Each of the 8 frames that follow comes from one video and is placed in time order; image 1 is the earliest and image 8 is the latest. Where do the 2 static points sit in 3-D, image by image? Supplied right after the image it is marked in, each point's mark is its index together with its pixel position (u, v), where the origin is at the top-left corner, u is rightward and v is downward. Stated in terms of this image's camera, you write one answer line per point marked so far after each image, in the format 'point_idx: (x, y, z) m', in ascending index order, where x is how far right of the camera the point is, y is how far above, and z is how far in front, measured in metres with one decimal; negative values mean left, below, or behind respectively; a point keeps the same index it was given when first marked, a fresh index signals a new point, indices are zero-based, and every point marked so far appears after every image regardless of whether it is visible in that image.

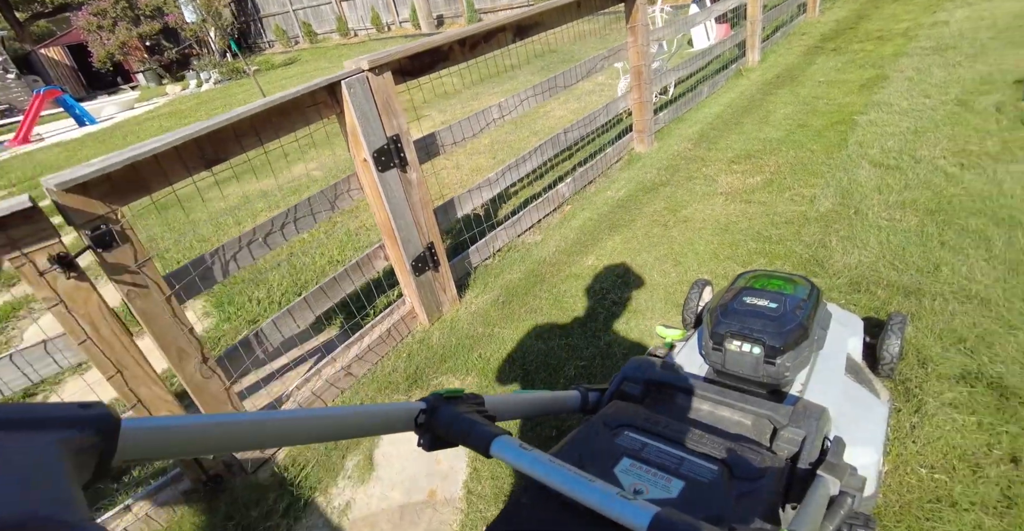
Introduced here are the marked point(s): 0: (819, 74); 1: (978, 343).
0: (+3.9, +2.4, +6.3) m
1: (+2.1, -0.4, +2.3) m
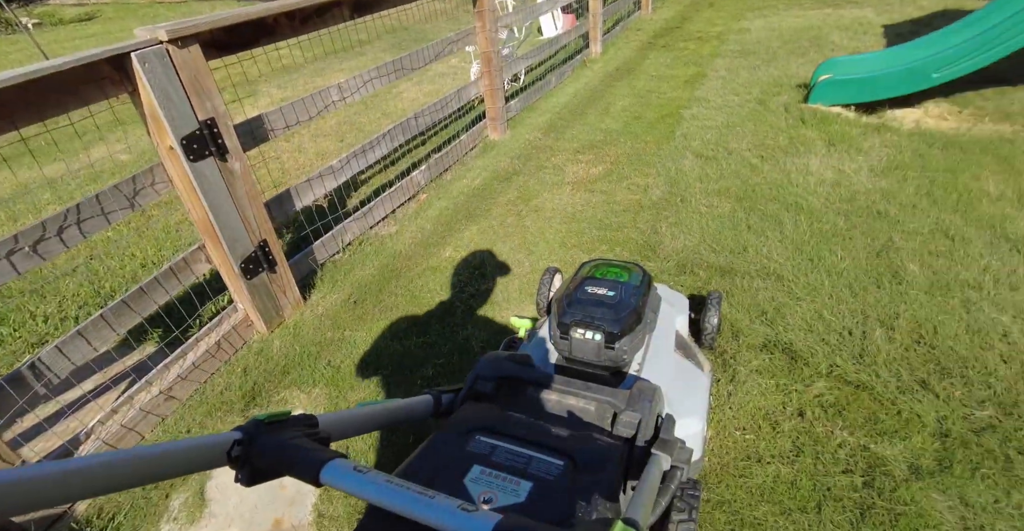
0: (+1.9, +2.6, +7.0) m
1: (+1.4, -0.3, +2.8) m
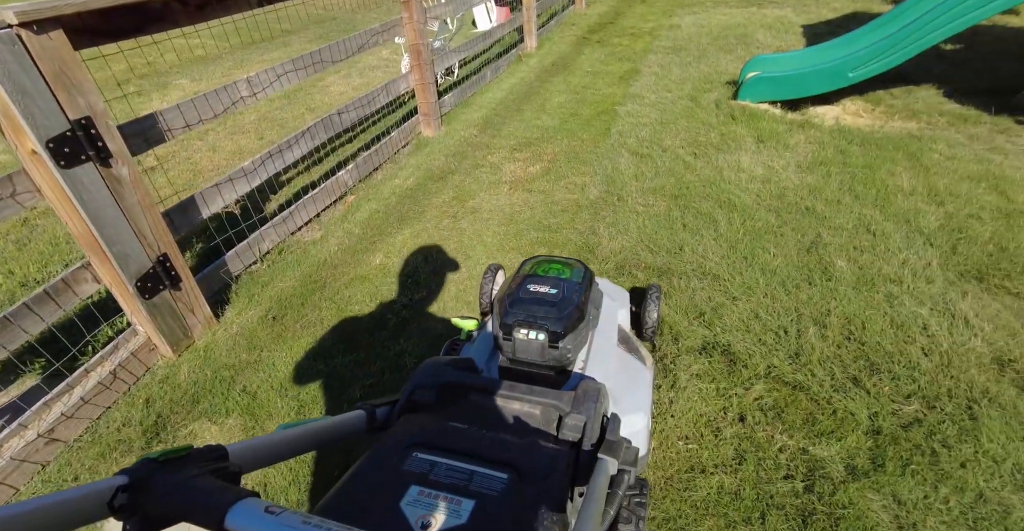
0: (+1.0, +2.7, +7.0) m
1: (+1.1, -0.3, +2.7) m
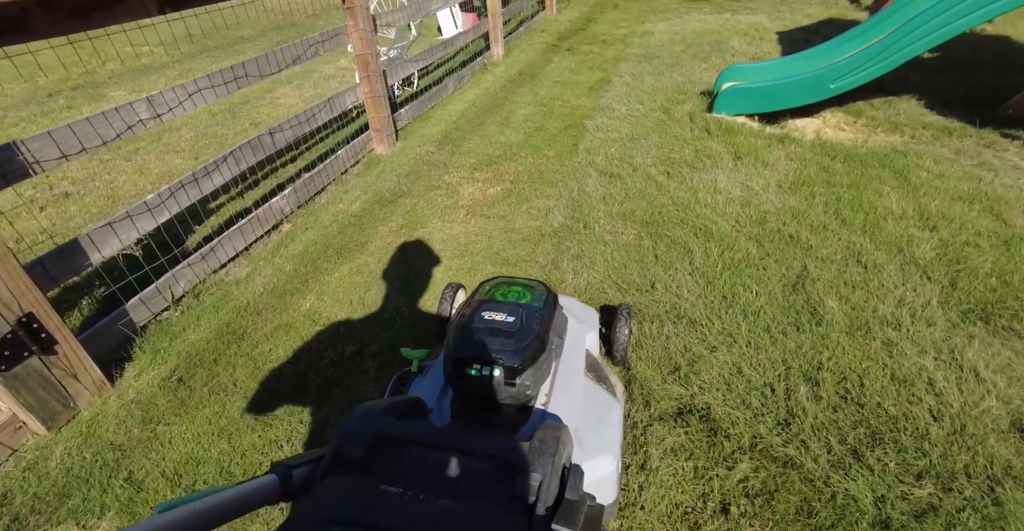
0: (+0.5, +2.4, +6.6) m
1: (+0.8, -0.5, +2.4) m
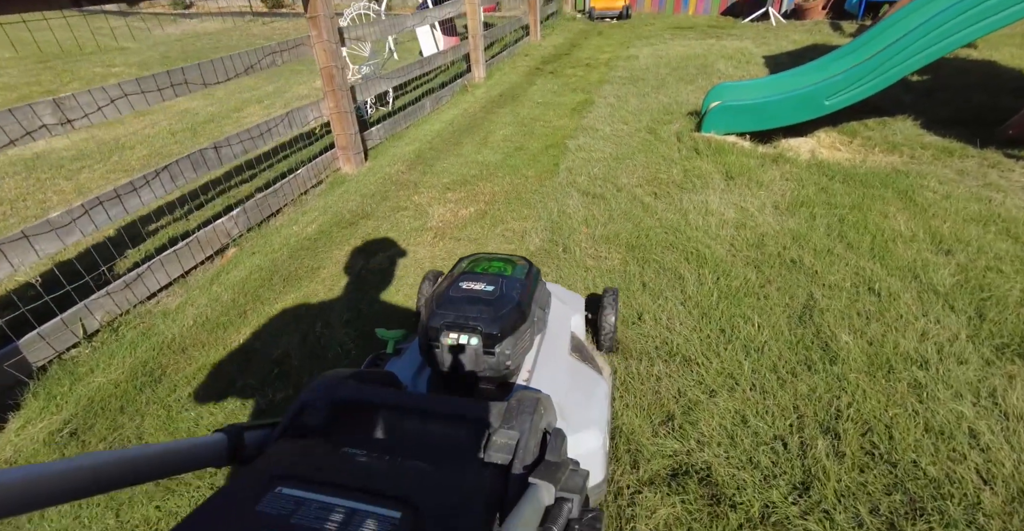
0: (+0.3, +2.1, +6.4) m
1: (+0.7, -0.6, +2.0) m
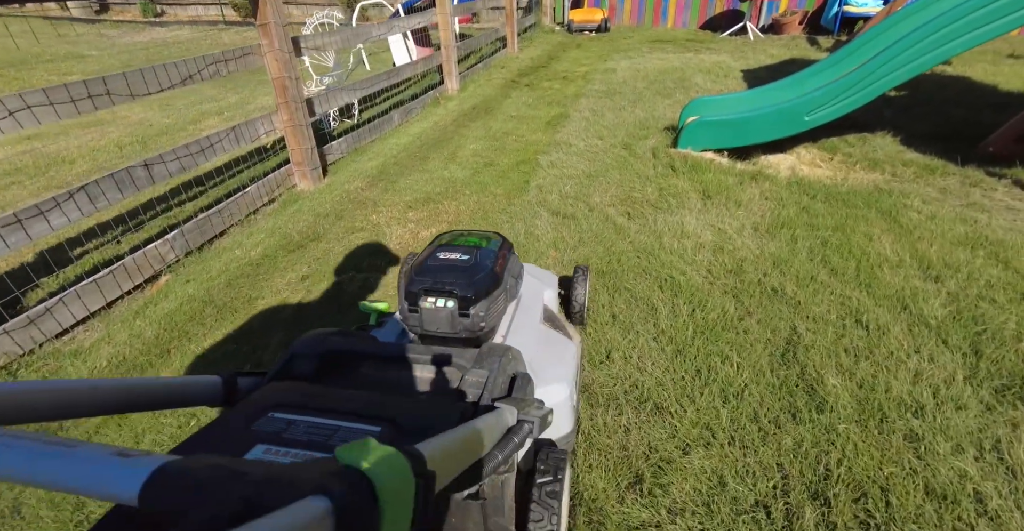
0: (0.0, +1.9, +6.2) m
1: (+0.5, -0.7, +1.7) m
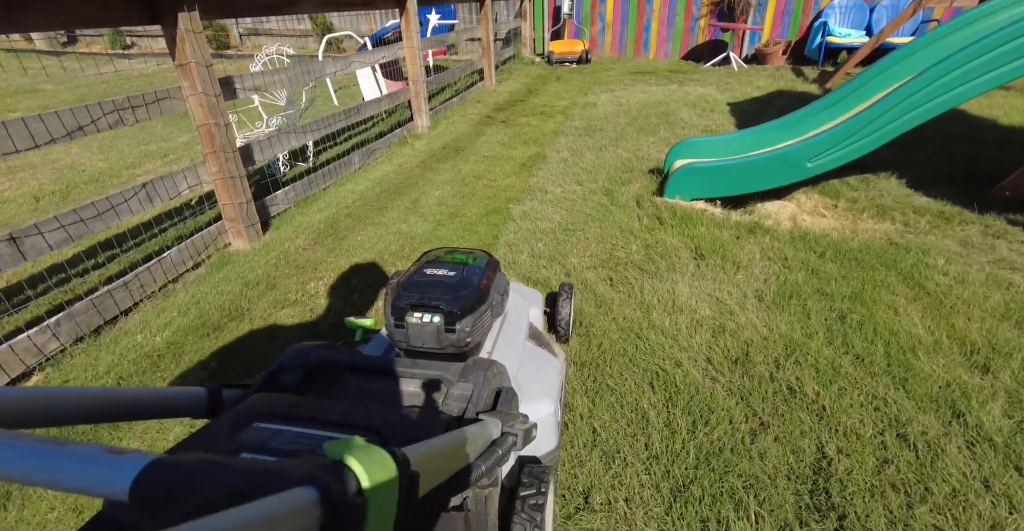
0: (-0.3, +1.3, +5.7) m
1: (+0.3, -1.1, +1.2) m
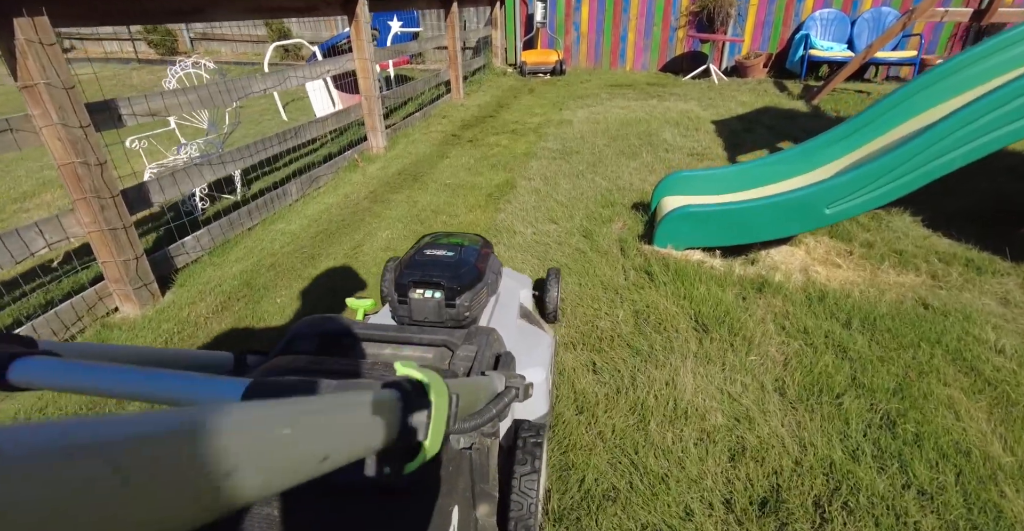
0: (-0.6, +0.9, +5.0) m
1: (+0.2, -1.4, +0.5) m
